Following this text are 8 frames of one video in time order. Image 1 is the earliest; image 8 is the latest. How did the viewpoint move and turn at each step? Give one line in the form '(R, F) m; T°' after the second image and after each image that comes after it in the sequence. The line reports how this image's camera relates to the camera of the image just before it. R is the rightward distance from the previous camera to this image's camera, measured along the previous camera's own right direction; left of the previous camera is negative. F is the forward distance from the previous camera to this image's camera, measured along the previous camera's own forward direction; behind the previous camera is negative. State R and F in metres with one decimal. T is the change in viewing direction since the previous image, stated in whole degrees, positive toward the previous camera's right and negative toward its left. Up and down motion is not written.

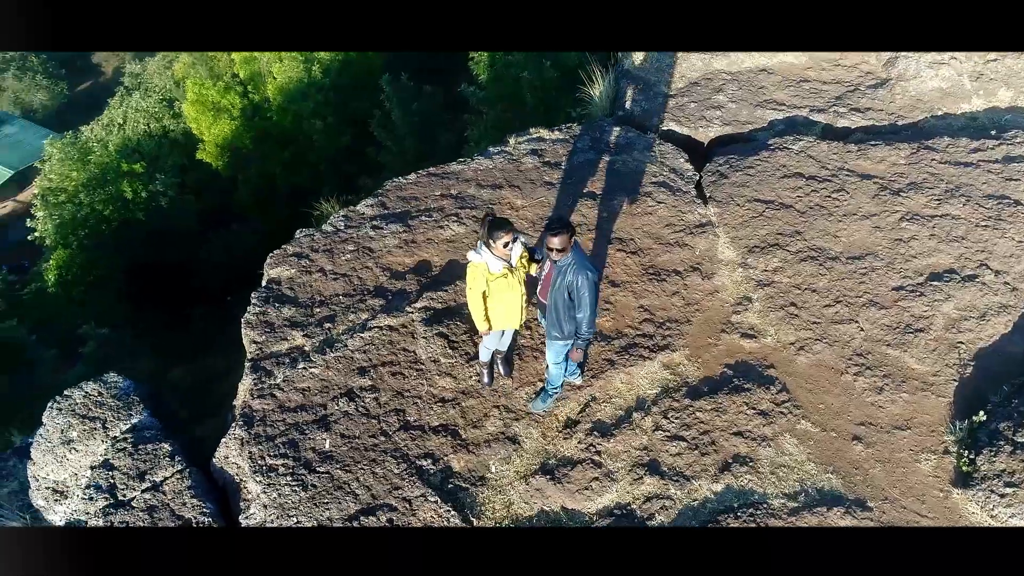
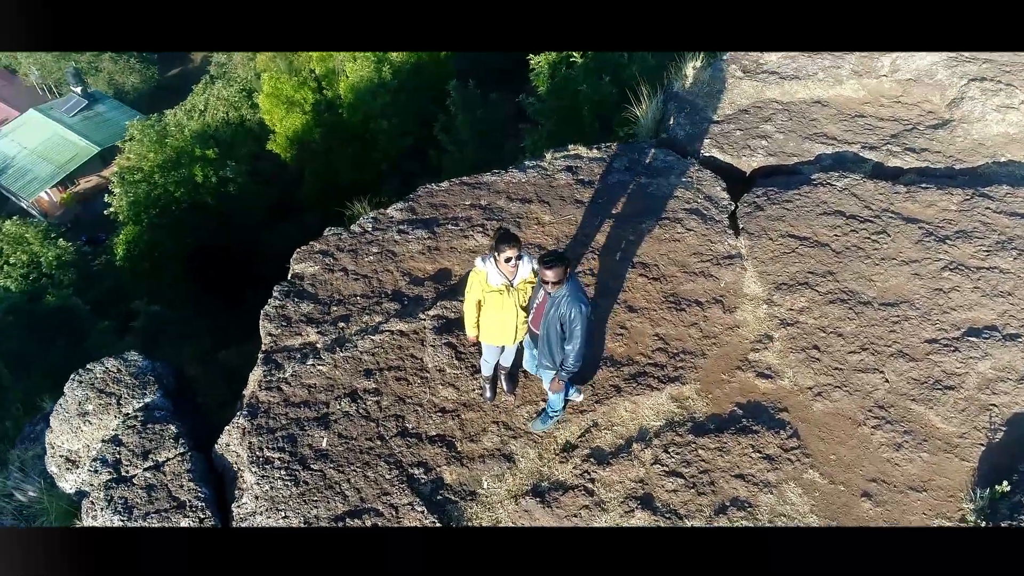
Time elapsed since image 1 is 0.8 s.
(+0.3, 0.0) m; -5°
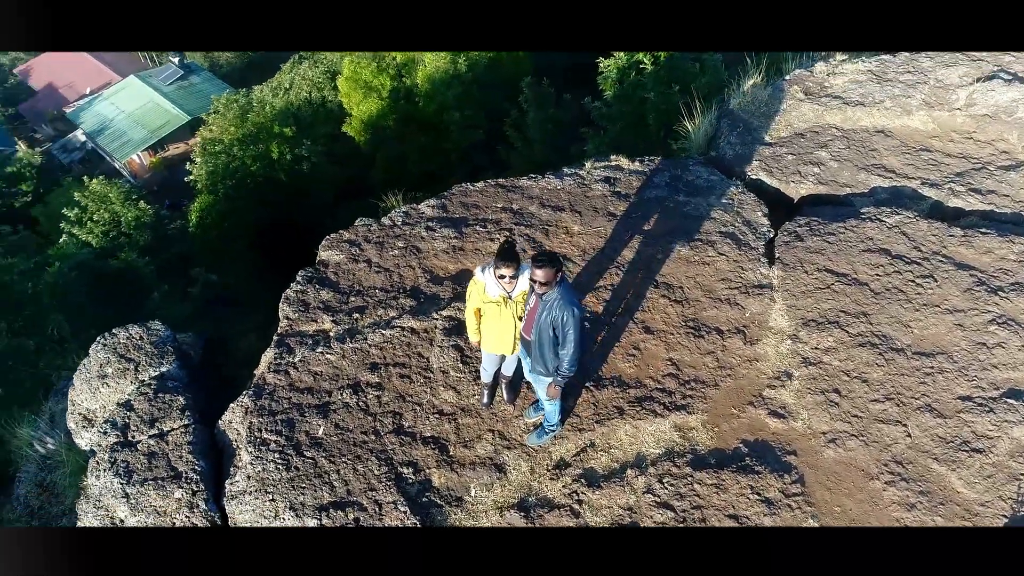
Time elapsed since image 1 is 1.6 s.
(+0.3, +0.1) m; -5°
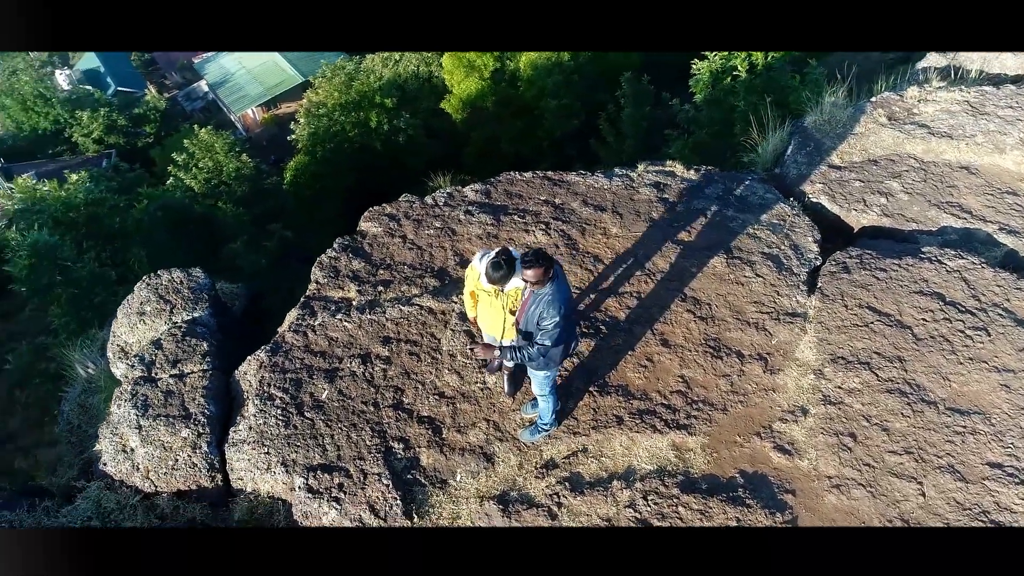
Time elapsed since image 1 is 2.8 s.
(+0.4, 0.0) m; -7°
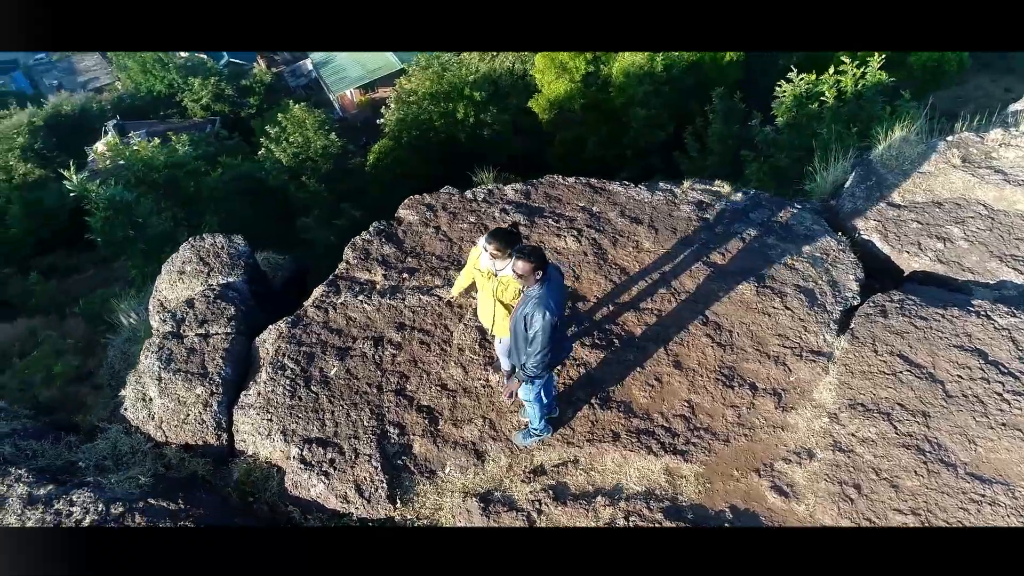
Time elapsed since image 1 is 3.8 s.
(+0.4, 0.0) m; -6°
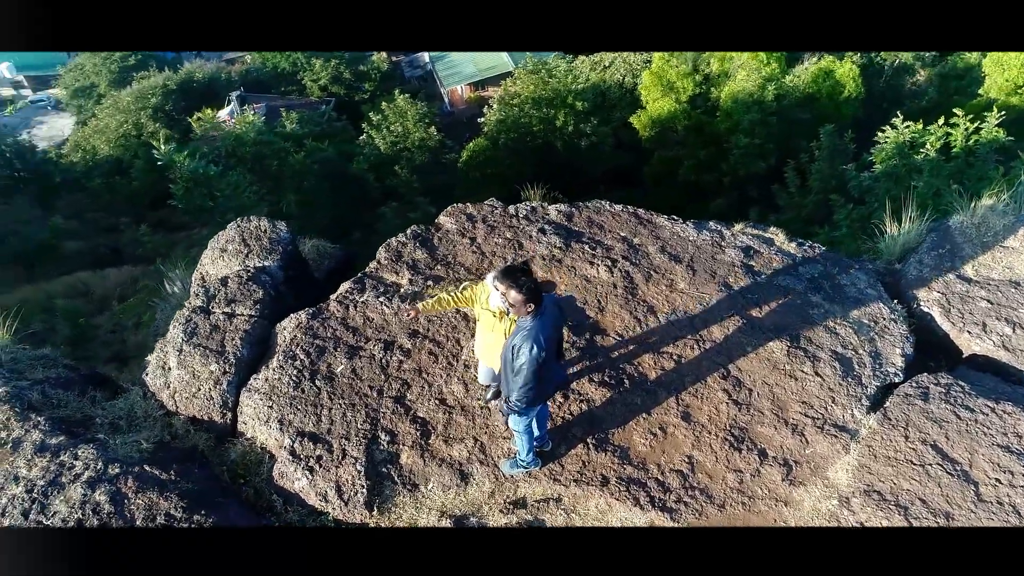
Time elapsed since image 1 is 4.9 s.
(+0.4, +0.1) m; -7°
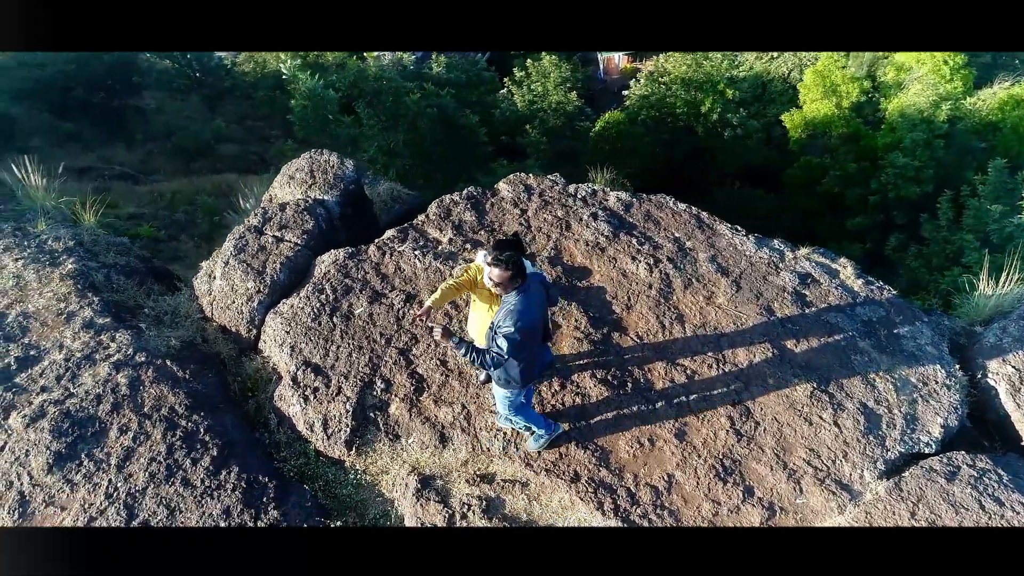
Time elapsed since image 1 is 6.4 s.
(+0.6, +0.1) m; -10°
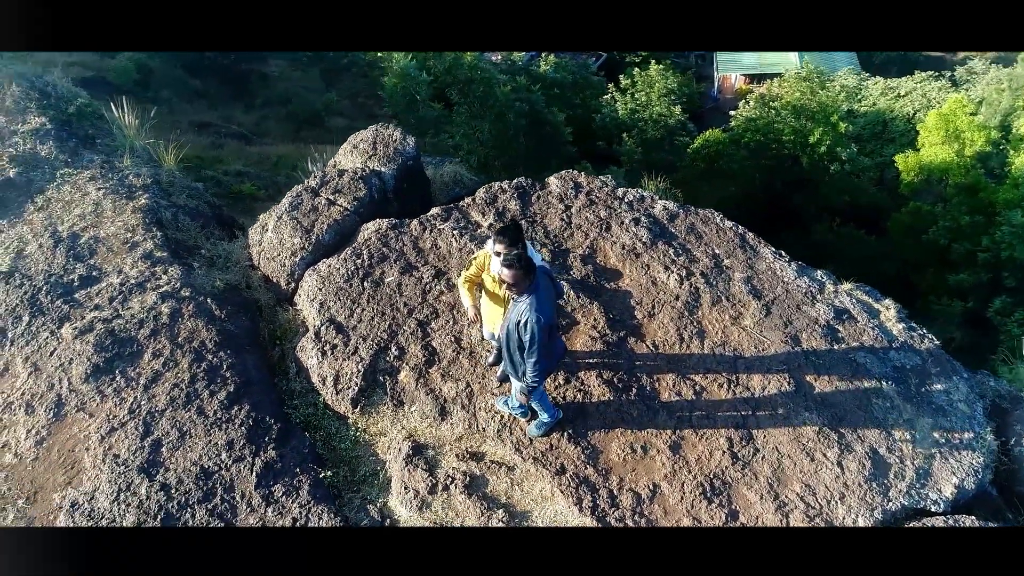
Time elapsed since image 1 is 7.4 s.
(+0.4, 0.0) m; -7°
